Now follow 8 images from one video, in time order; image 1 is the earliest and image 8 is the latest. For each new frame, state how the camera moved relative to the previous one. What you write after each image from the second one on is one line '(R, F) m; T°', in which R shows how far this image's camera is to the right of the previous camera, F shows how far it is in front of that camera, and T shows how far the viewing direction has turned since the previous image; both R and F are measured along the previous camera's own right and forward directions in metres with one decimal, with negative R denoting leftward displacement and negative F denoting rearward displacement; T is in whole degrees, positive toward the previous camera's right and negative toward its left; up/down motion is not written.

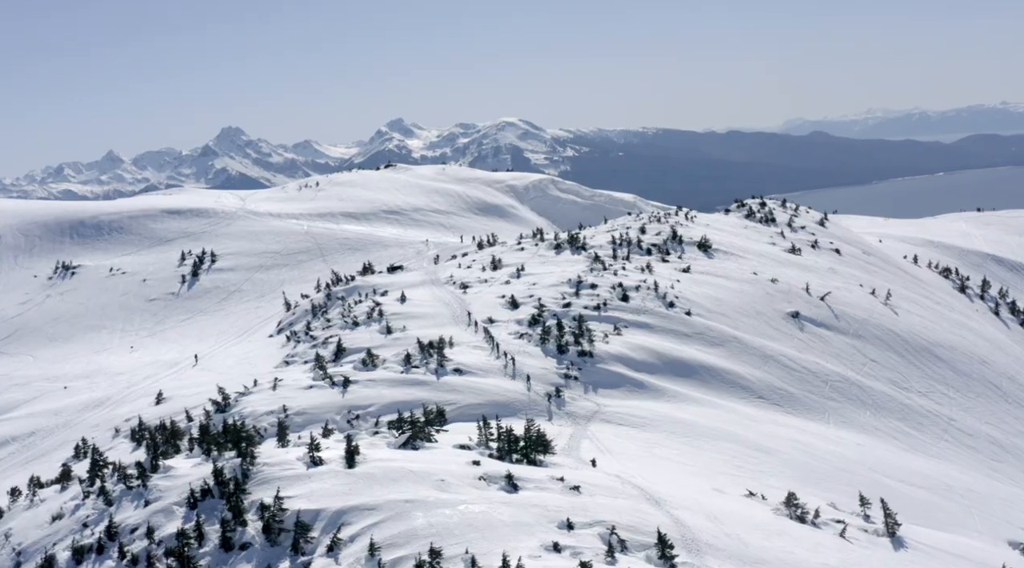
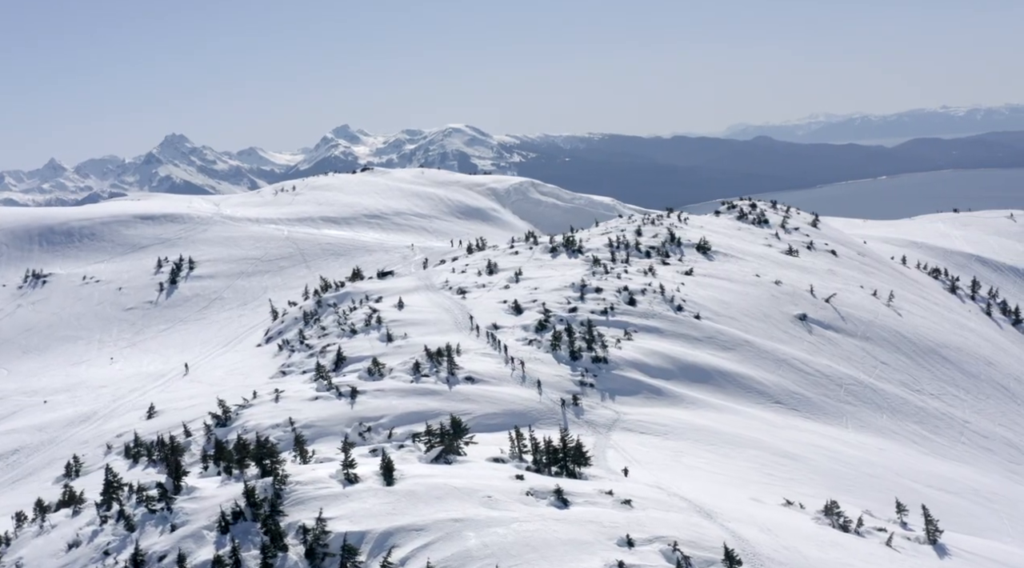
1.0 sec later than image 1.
(-3.9, +2.9) m; +3°
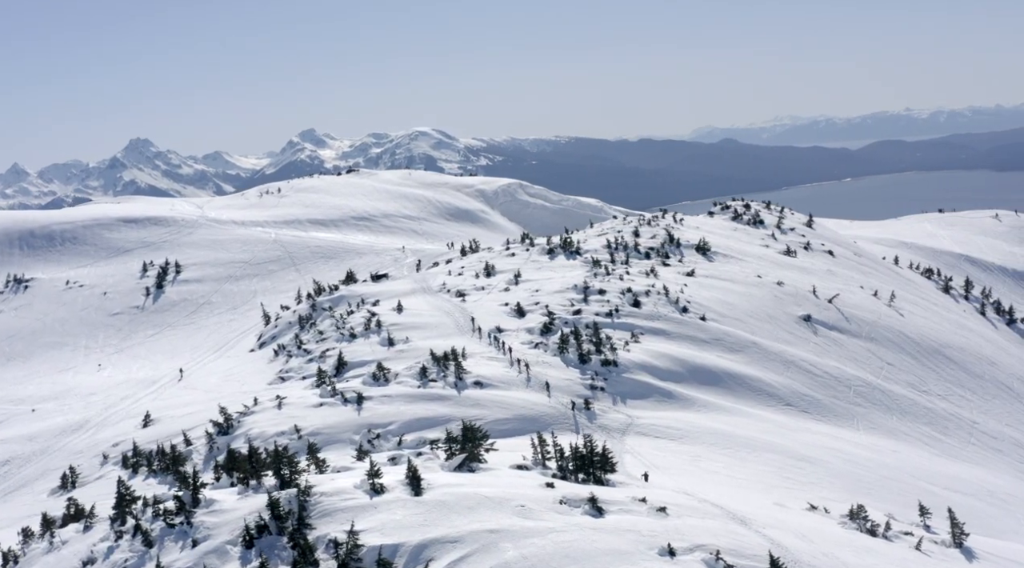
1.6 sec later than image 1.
(-2.4, +1.7) m; +2°
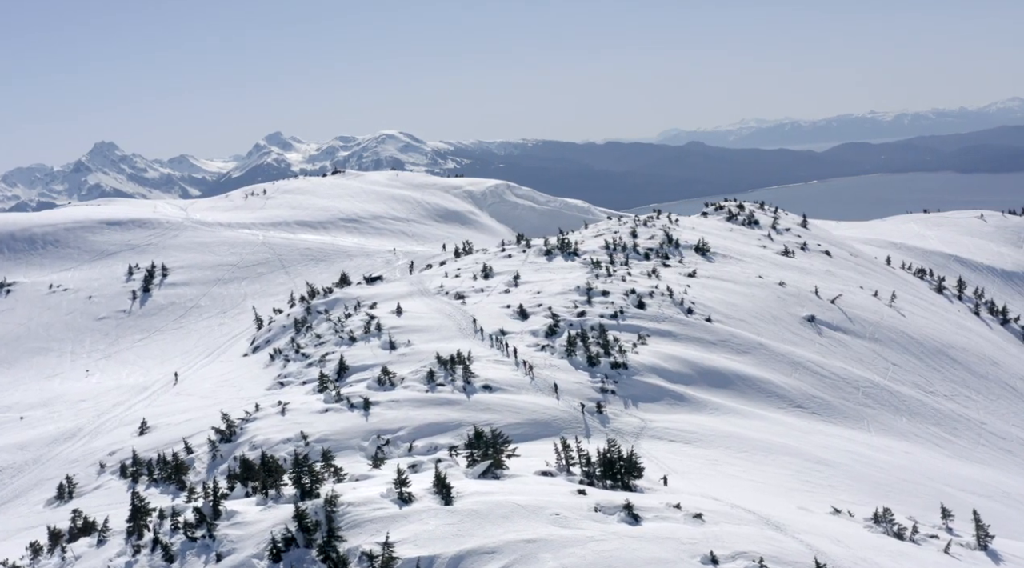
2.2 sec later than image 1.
(-2.3, +1.6) m; +2°
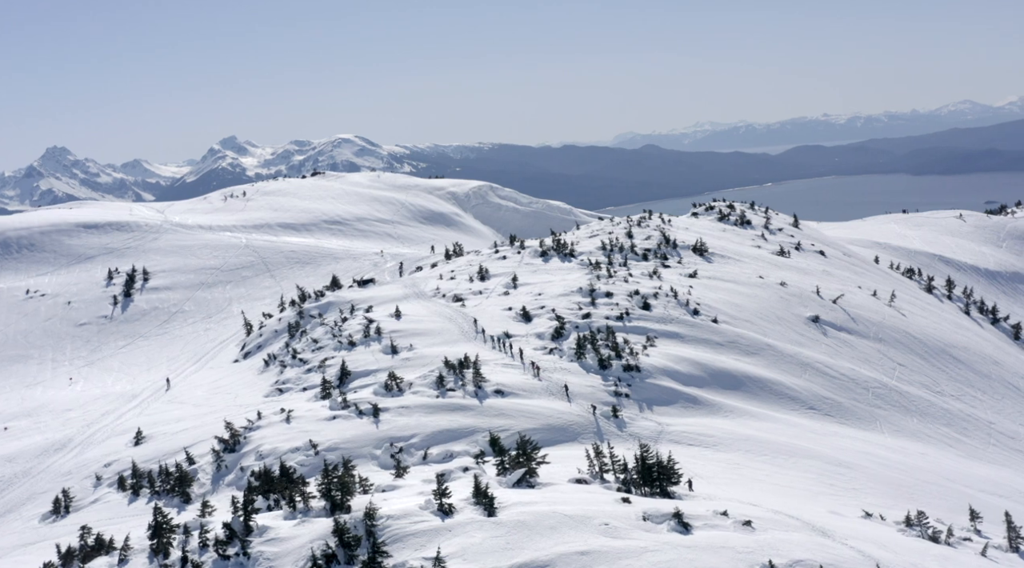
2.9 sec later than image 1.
(-3.0, +2.0) m; +2°
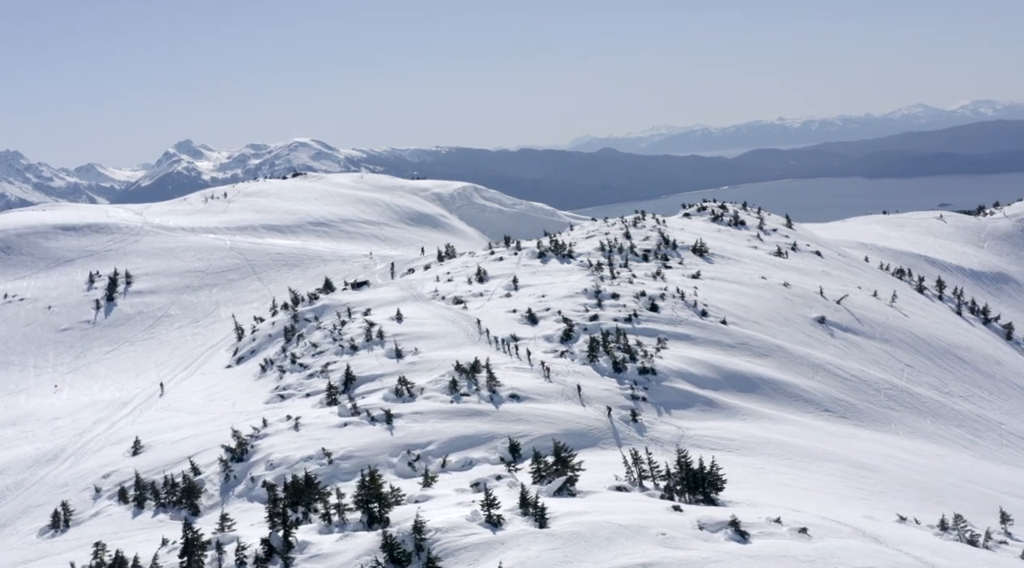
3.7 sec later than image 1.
(-3.0, +2.0) m; +2°
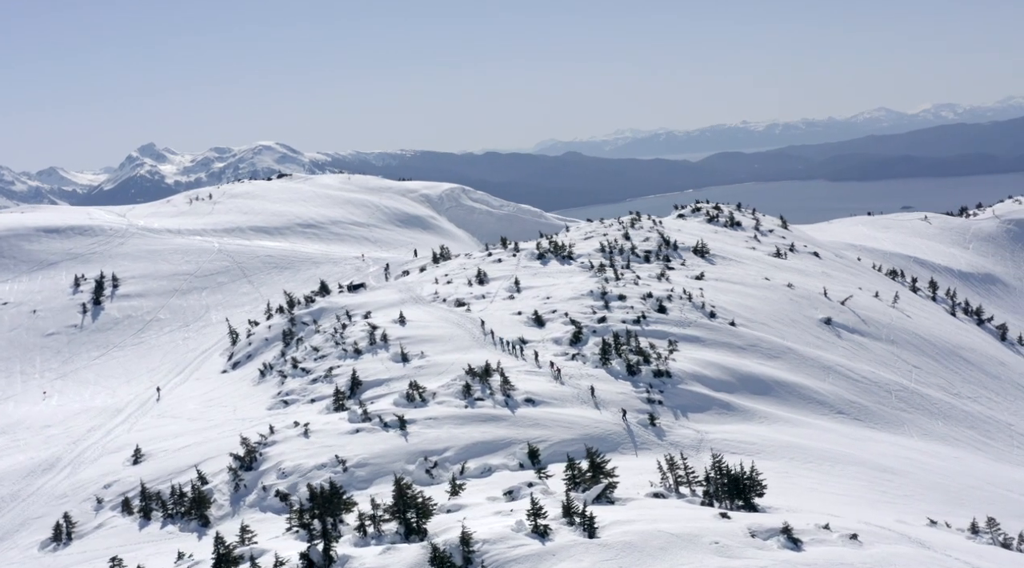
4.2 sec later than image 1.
(-2.5, +1.6) m; +2°
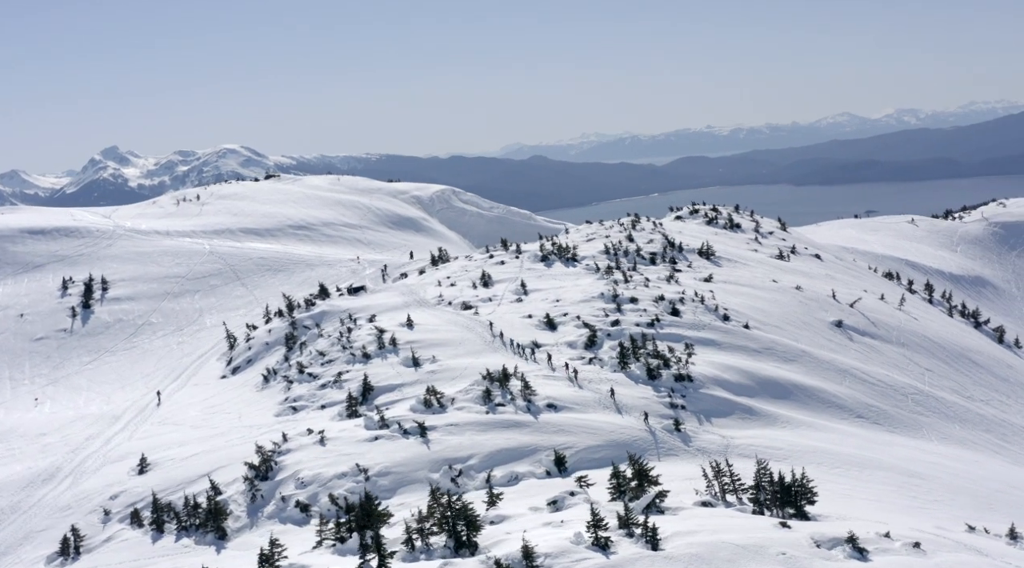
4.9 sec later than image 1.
(-2.7, +1.8) m; +2°
